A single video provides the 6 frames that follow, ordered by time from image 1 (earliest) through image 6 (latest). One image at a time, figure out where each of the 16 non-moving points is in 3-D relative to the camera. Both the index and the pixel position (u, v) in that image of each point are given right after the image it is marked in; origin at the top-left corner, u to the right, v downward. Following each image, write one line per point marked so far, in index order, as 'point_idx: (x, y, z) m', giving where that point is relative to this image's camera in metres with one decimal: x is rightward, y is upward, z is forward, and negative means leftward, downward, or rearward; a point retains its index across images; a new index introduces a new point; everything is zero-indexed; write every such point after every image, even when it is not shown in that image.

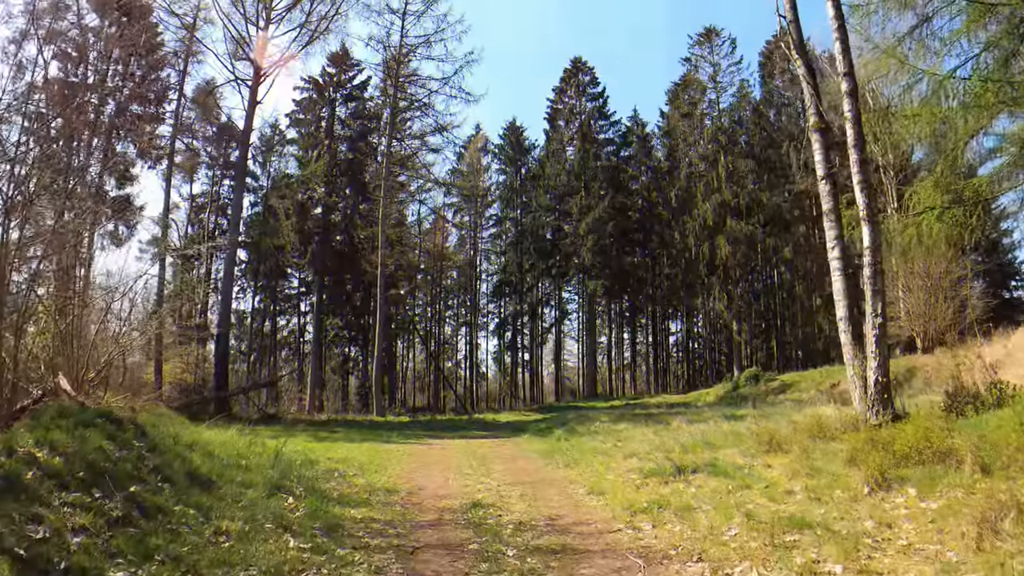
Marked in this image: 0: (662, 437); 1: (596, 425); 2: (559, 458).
0: (+2.0, -2.0, +8.6) m
1: (+1.5, -2.5, +12.0) m
2: (+0.6, -1.9, +7.4) m
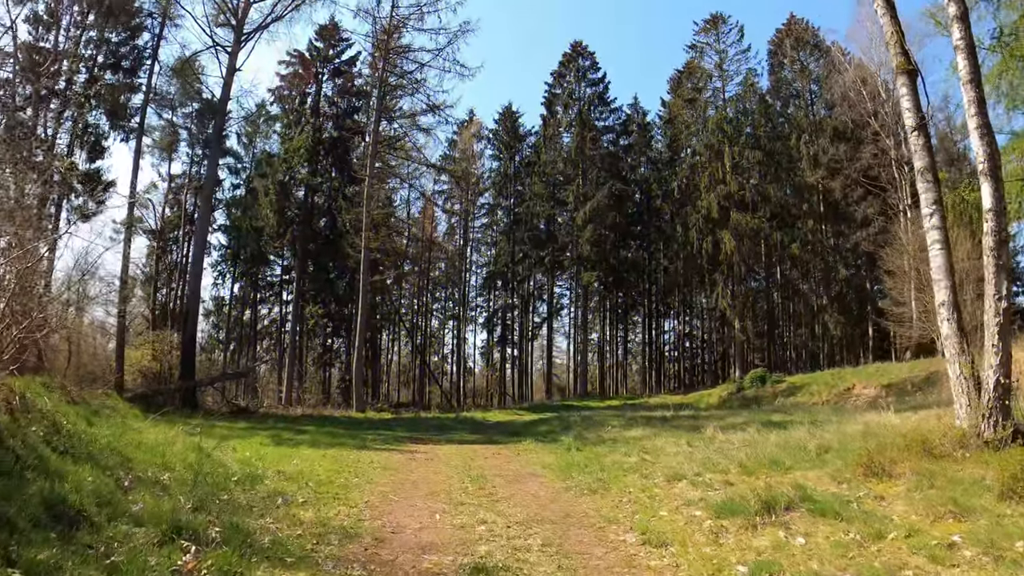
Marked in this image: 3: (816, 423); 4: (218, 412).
0: (+2.0, -1.8, +6.9) m
1: (+1.5, -2.3, +10.3) m
2: (+0.6, -1.7, +5.7) m
3: (+4.4, -1.9, +9.3) m
4: (-8.7, -3.7, +19.2) m
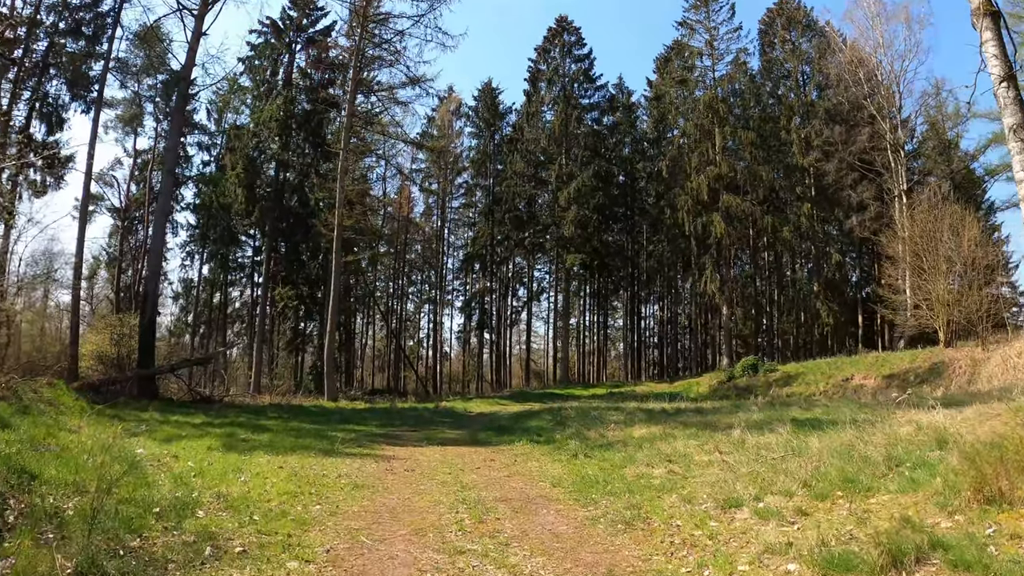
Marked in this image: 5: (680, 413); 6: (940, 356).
0: (+2.0, -1.6, +5.8) m
1: (+1.3, -2.0, +9.1) m
2: (+0.7, -1.5, +4.5) m
3: (+4.3, -1.7, +8.2) m
4: (-9.1, -3.2, +17.7) m
5: (+3.0, -2.3, +11.7) m
6: (+12.2, -1.9, +18.4) m
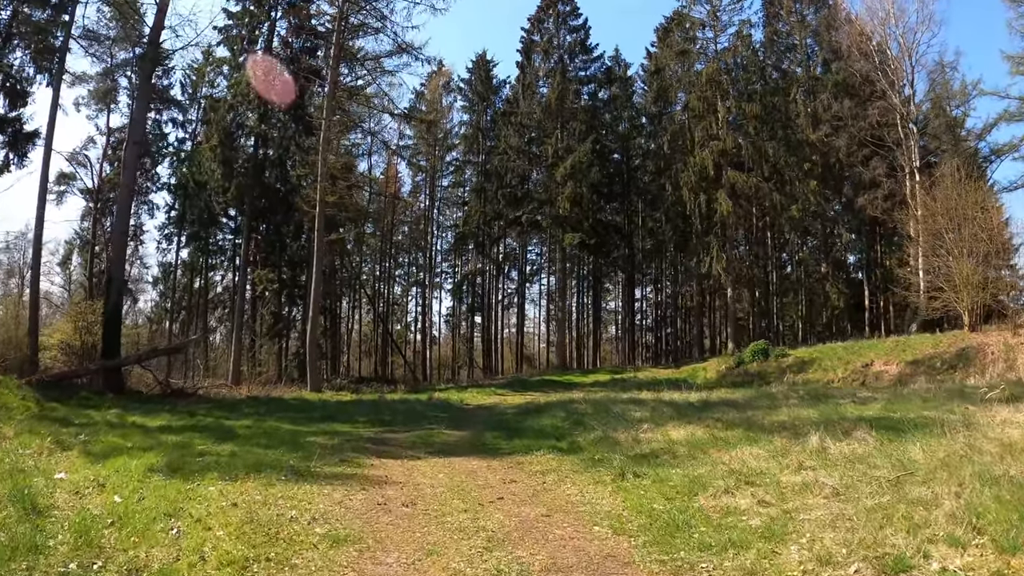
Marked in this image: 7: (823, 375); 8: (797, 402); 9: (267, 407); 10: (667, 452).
0: (+2.3, -1.4, +4.4) m
1: (+1.5, -1.7, +7.8) m
2: (+0.9, -1.3, +3.1) m
3: (+4.5, -1.4, +6.9) m
4: (-9.1, -2.7, +16.1) m
5: (+3.2, -1.9, +10.4) m
6: (+12.1, -1.4, +17.2) m
7: (+8.9, -2.5, +18.5) m
8: (+4.6, -1.8, +10.5) m
9: (-5.1, -2.4, +13.3) m
10: (+1.5, -1.6, +6.2) m
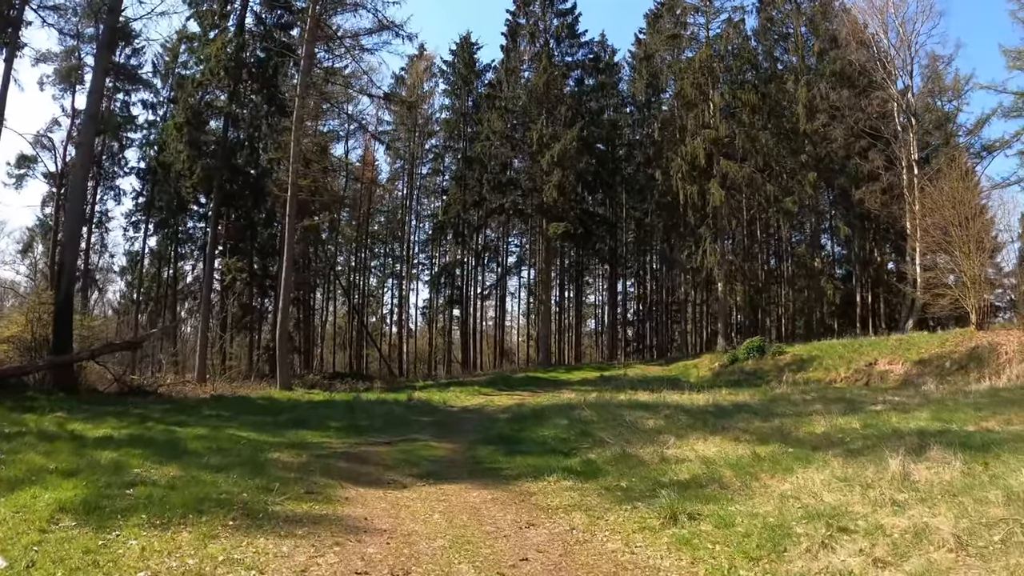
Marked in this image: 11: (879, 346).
0: (+2.4, -1.3, +3.3) m
1: (+1.5, -1.6, +6.7) m
2: (+1.1, -1.3, +2.0) m
3: (+4.5, -1.4, +5.9) m
4: (-9.4, -2.4, +14.7) m
5: (+3.1, -1.8, +9.3) m
6: (+11.8, -1.3, +16.4) m
7: (+8.6, -2.4, +17.7) m
8: (+4.6, -1.7, +9.5) m
9: (-5.2, -2.2, +12.0) m
10: (+1.6, -1.5, +5.1) m
11: (+10.2, -1.6, +18.0) m
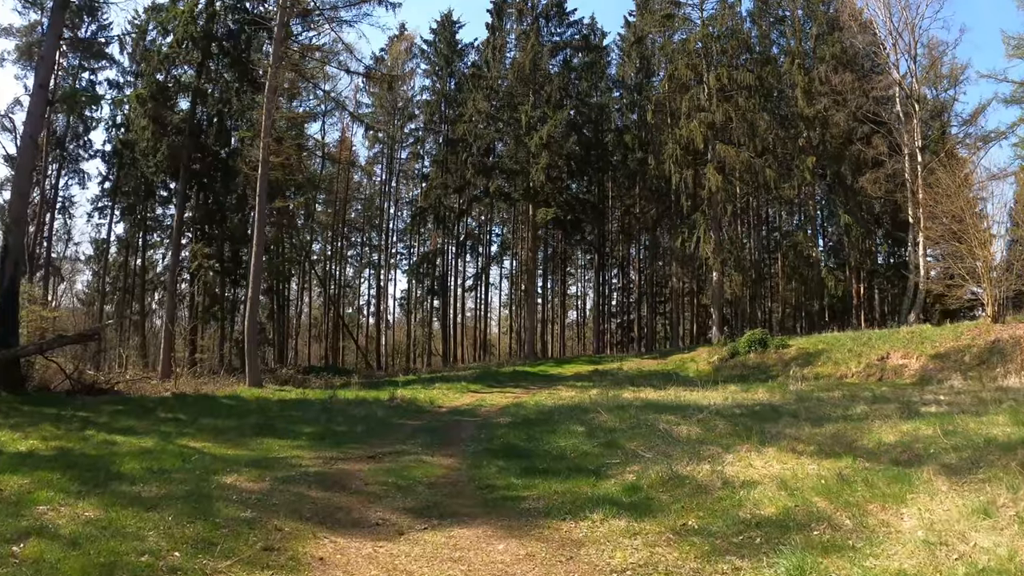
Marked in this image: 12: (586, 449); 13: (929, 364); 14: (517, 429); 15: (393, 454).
0: (+2.7, -1.2, +2.1) m
1: (+1.7, -1.5, +5.4) m
2: (+1.4, -1.2, +0.7) m
3: (+4.7, -1.2, +4.8) m
4: (-9.5, -2.1, +13.1) m
5: (+3.2, -1.6, +8.2) m
6: (+11.6, -1.0, +15.6) m
7: (+8.3, -2.1, +16.7) m
8: (+4.6, -1.6, +8.4) m
9: (-5.3, -2.0, +10.5) m
10: (+1.8, -1.4, +3.8) m
11: (+10.0, -1.4, +17.0) m
12: (+0.8, -1.6, +6.3) m
13: (+9.9, -1.8, +15.3) m
14: (+0.1, -1.7, +8.1) m
15: (-1.2, -1.7, +6.6) m
